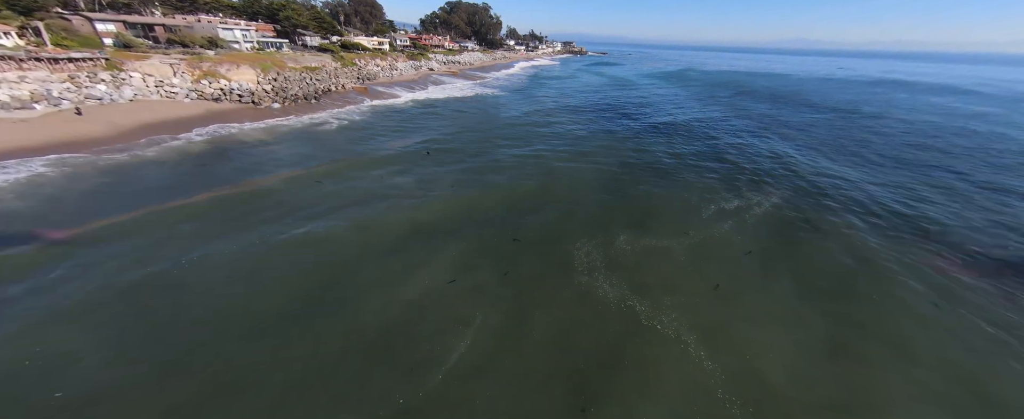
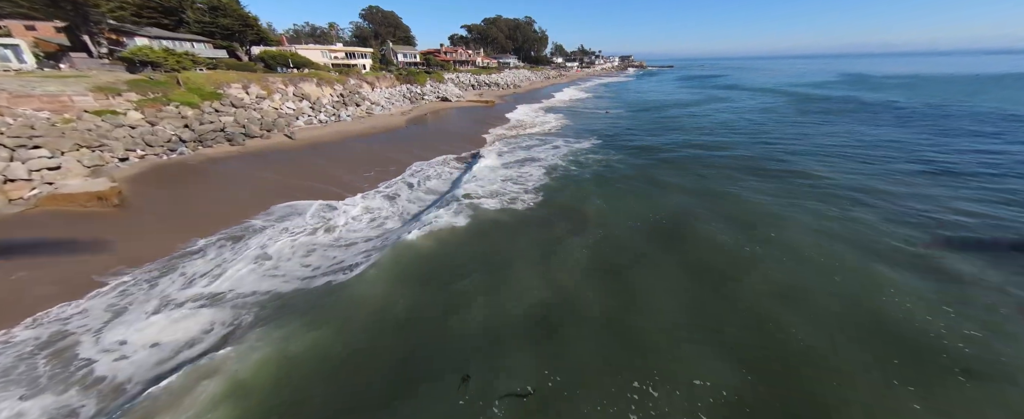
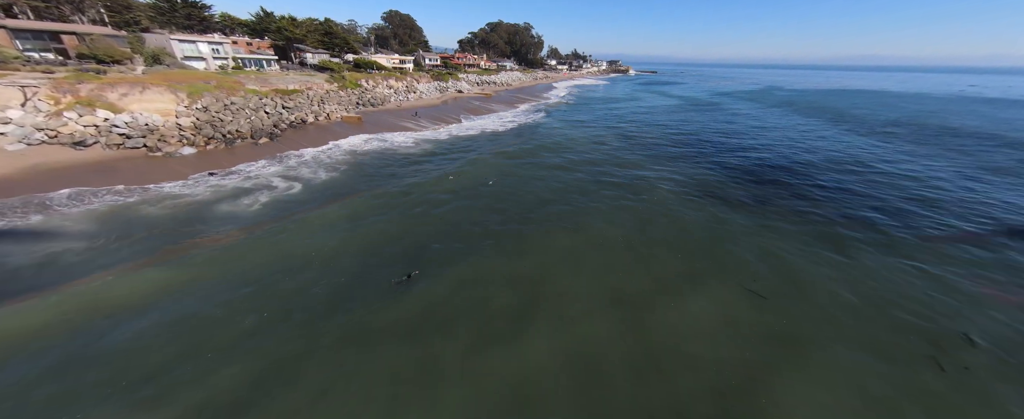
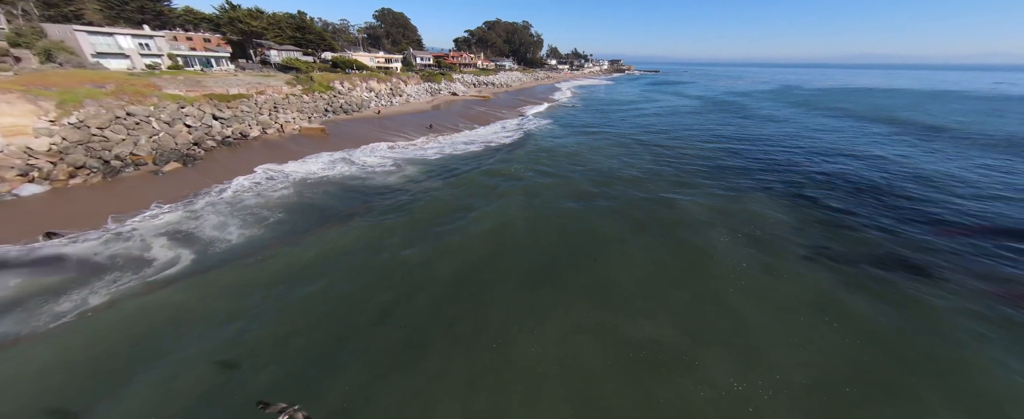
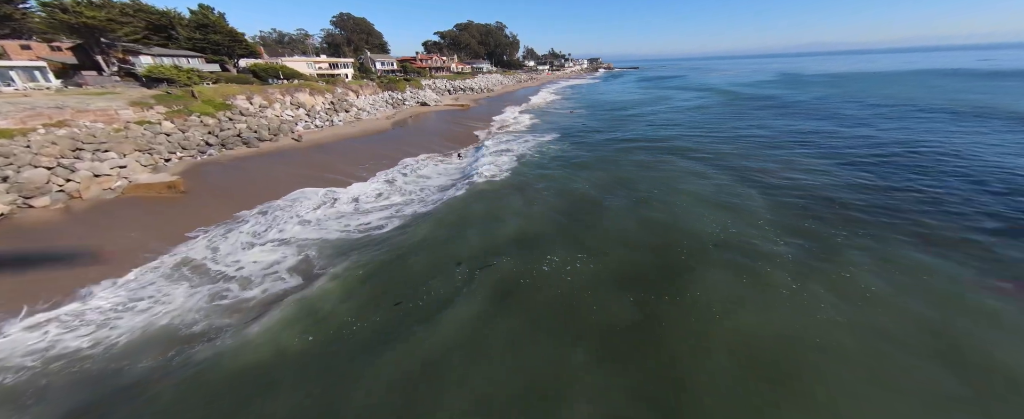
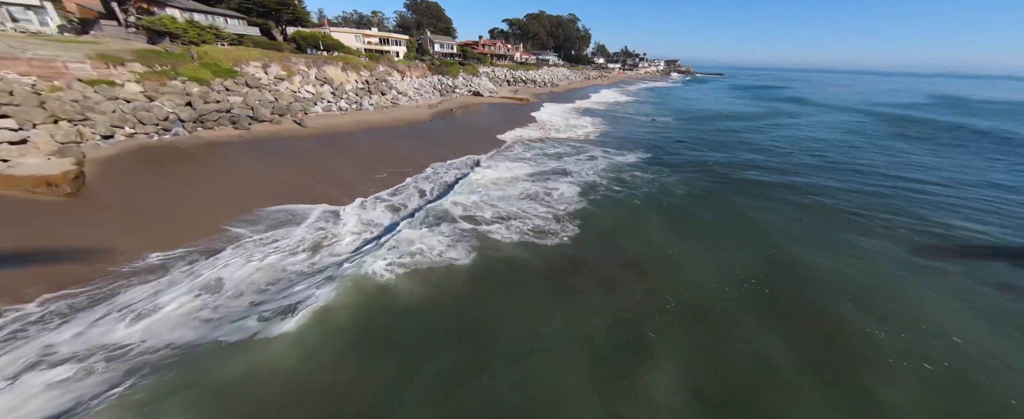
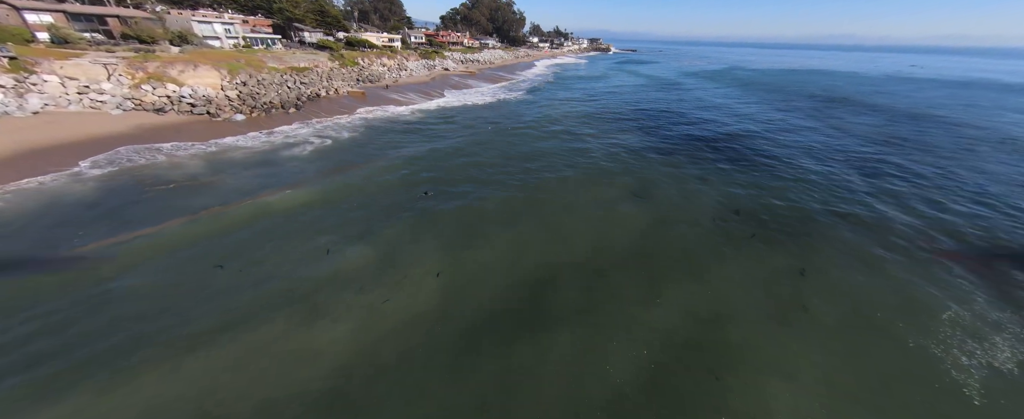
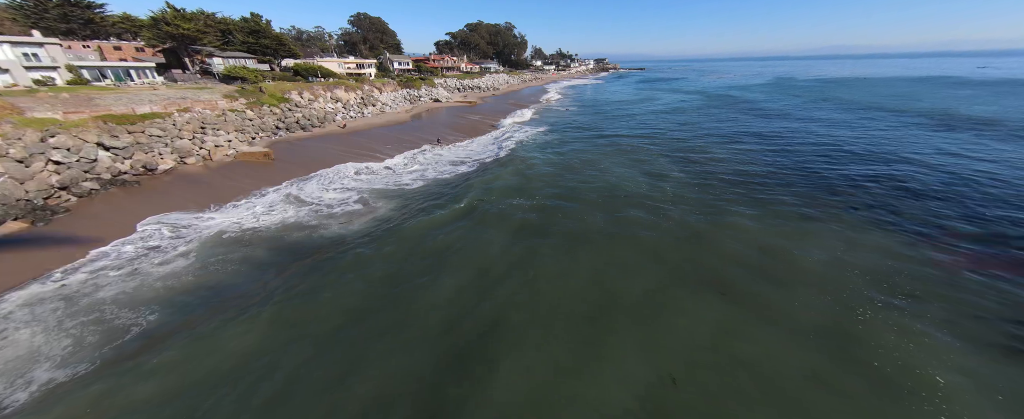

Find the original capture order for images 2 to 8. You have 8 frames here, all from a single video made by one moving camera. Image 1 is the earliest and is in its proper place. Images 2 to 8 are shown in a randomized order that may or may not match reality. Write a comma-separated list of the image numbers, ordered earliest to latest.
7, 3, 4, 8, 5, 2, 6
